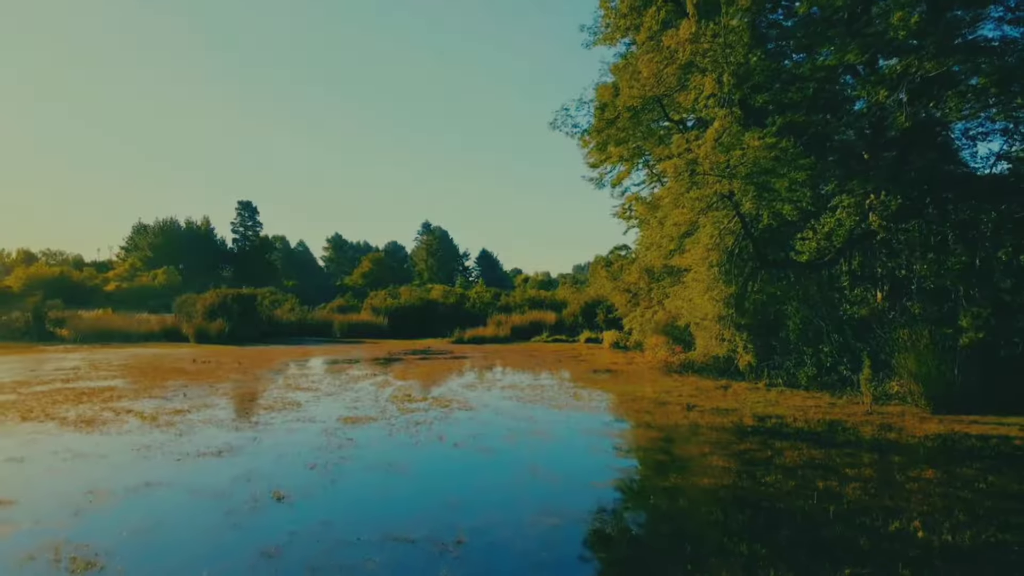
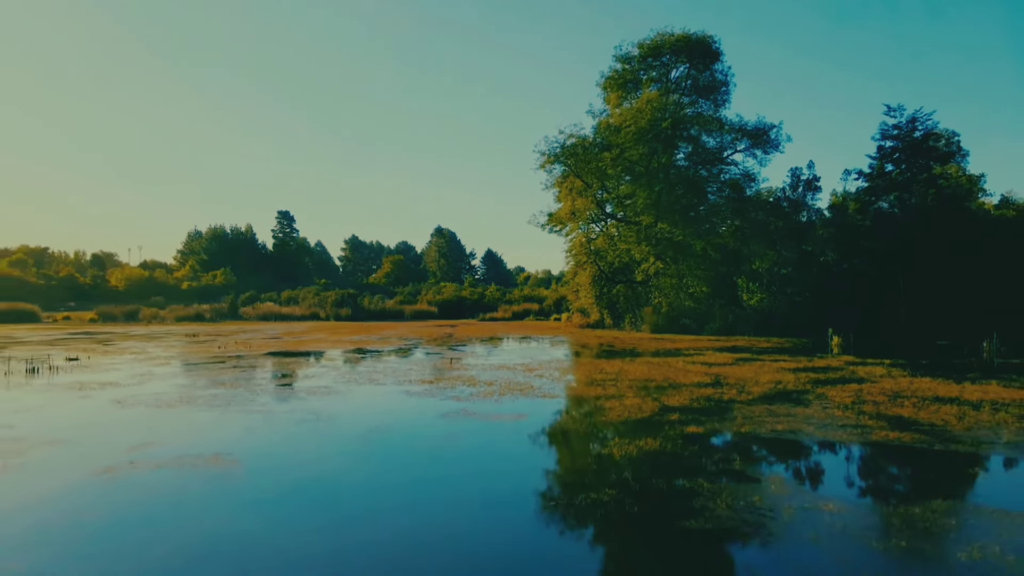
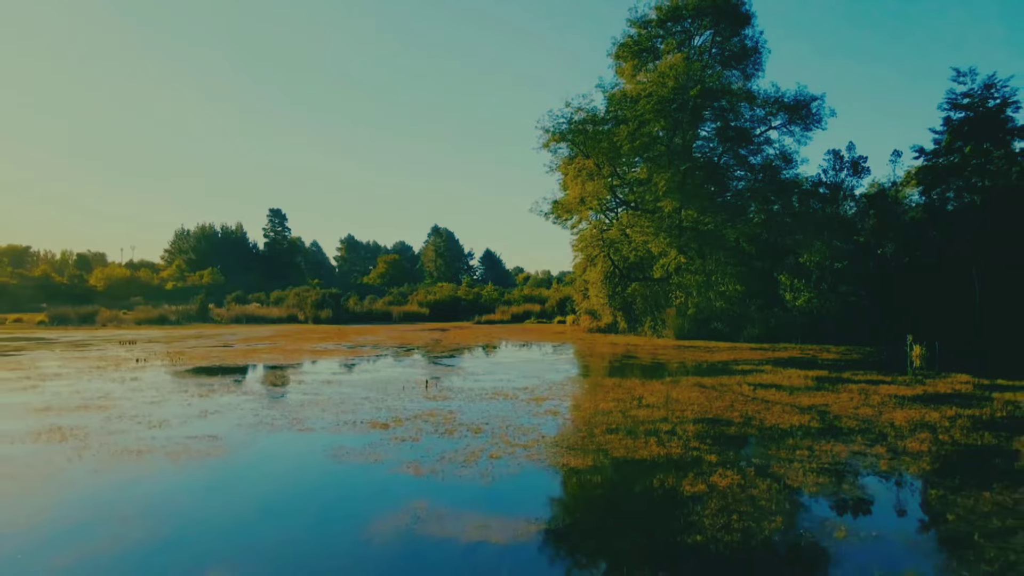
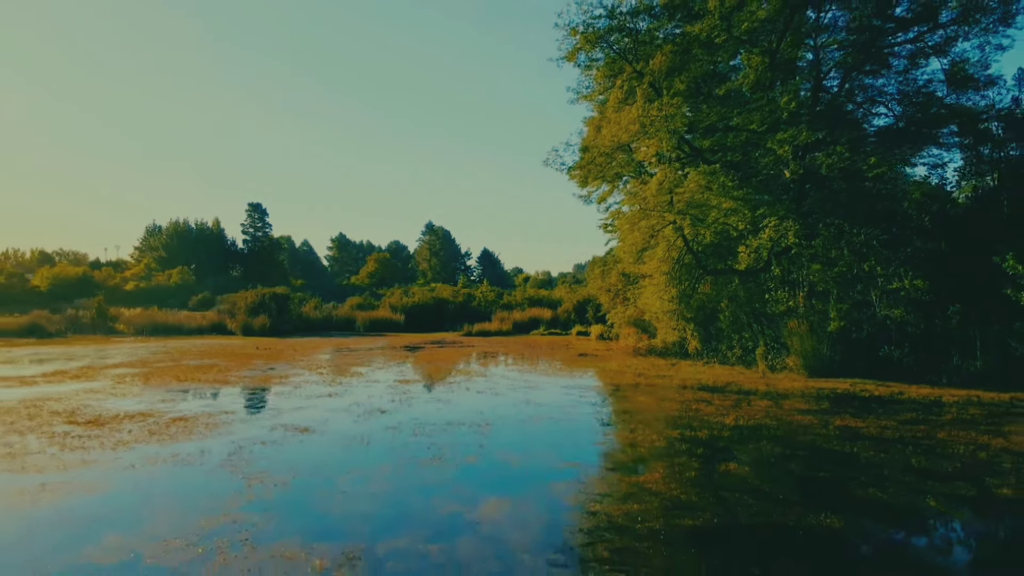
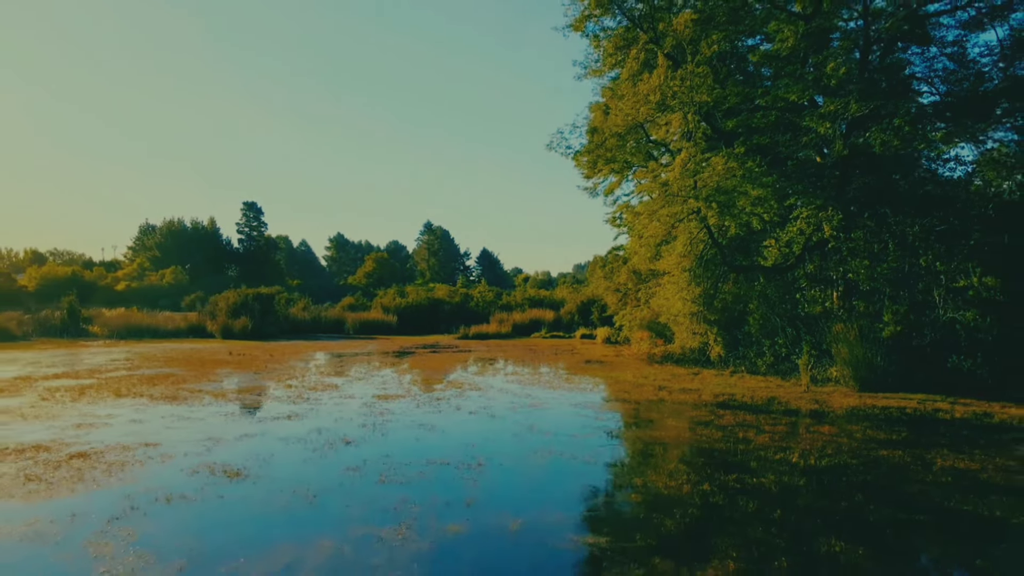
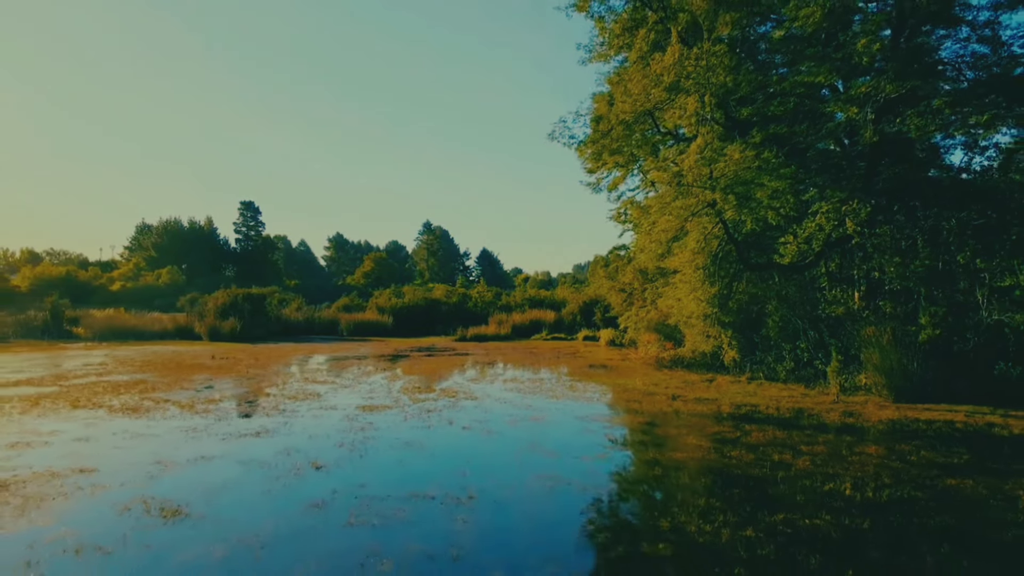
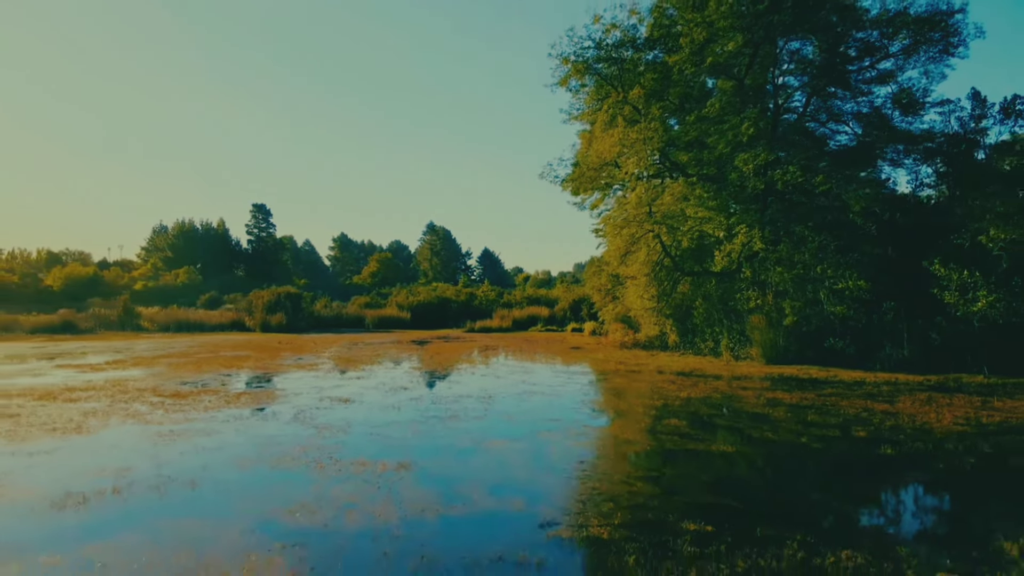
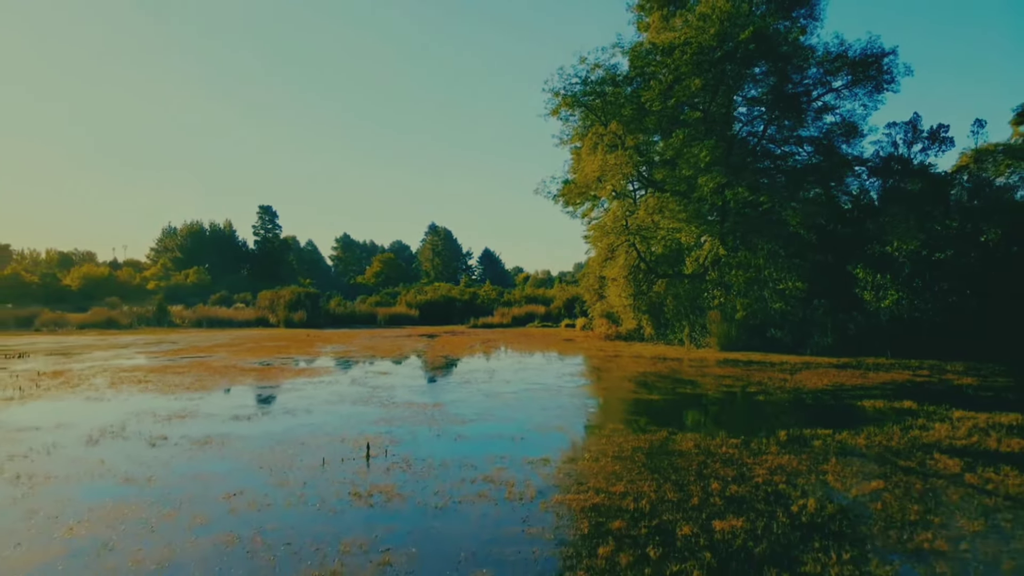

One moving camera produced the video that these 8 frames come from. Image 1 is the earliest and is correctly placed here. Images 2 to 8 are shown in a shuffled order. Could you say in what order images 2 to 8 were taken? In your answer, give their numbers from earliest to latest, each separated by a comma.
6, 5, 4, 7, 8, 3, 2
